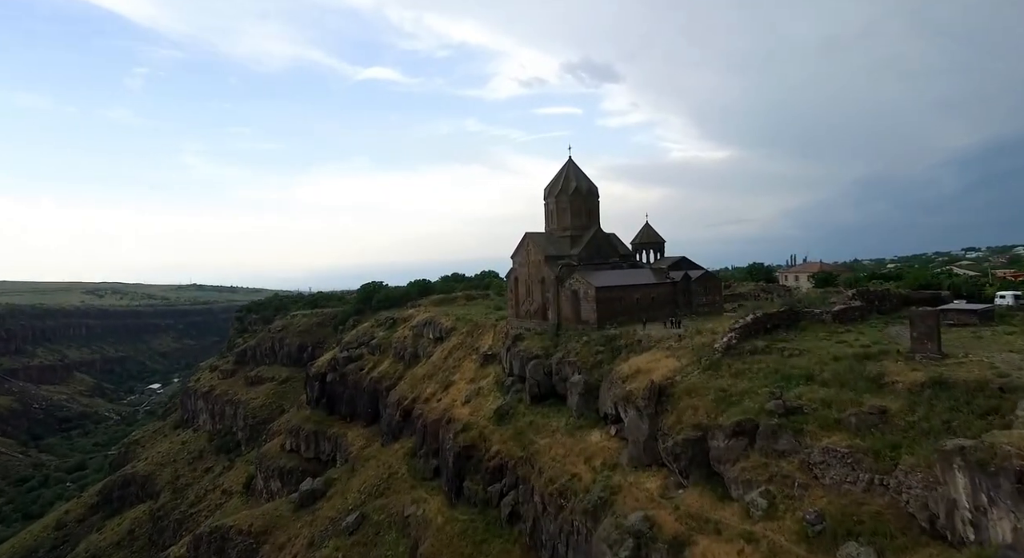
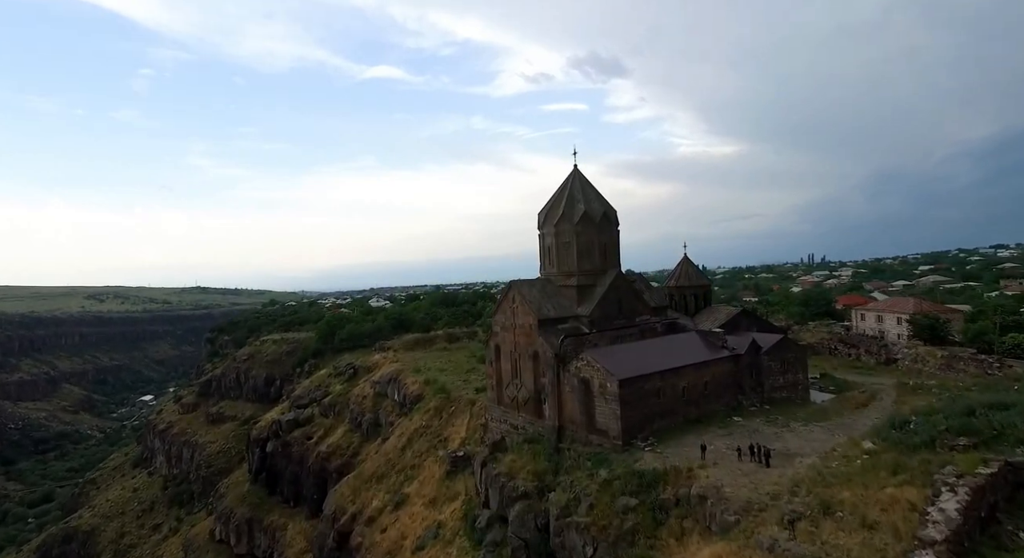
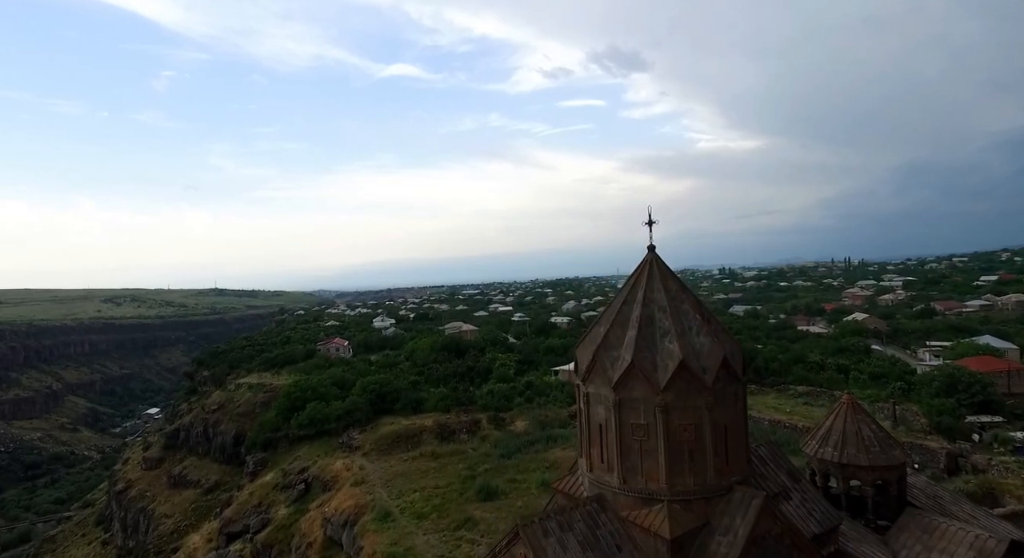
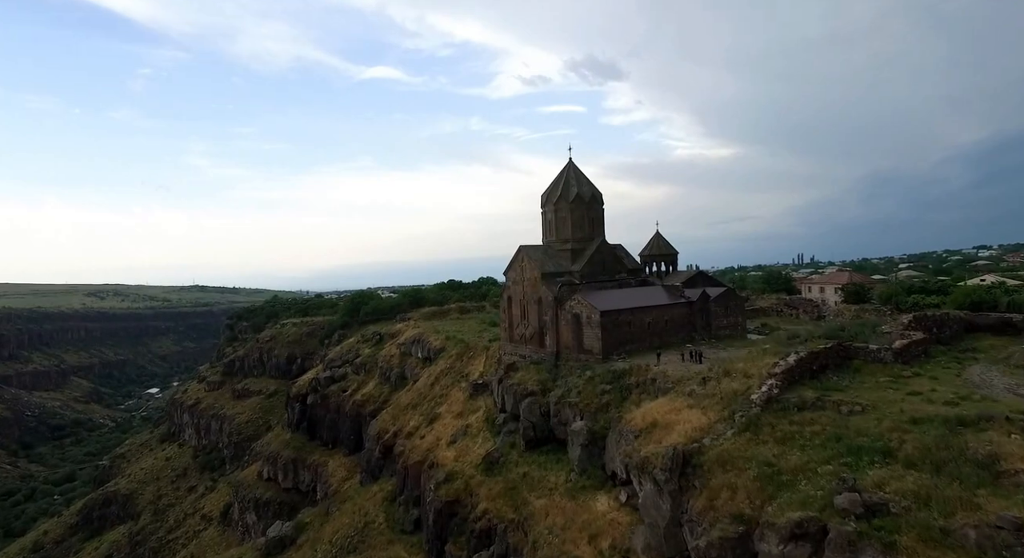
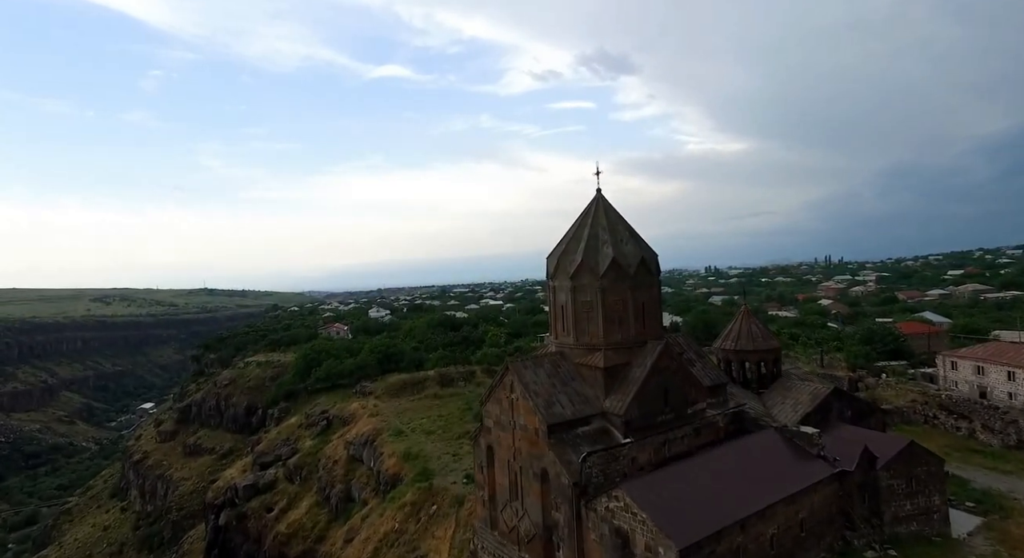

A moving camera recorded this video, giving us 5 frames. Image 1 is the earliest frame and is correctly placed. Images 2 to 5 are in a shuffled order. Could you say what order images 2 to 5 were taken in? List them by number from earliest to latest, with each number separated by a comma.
4, 2, 5, 3
